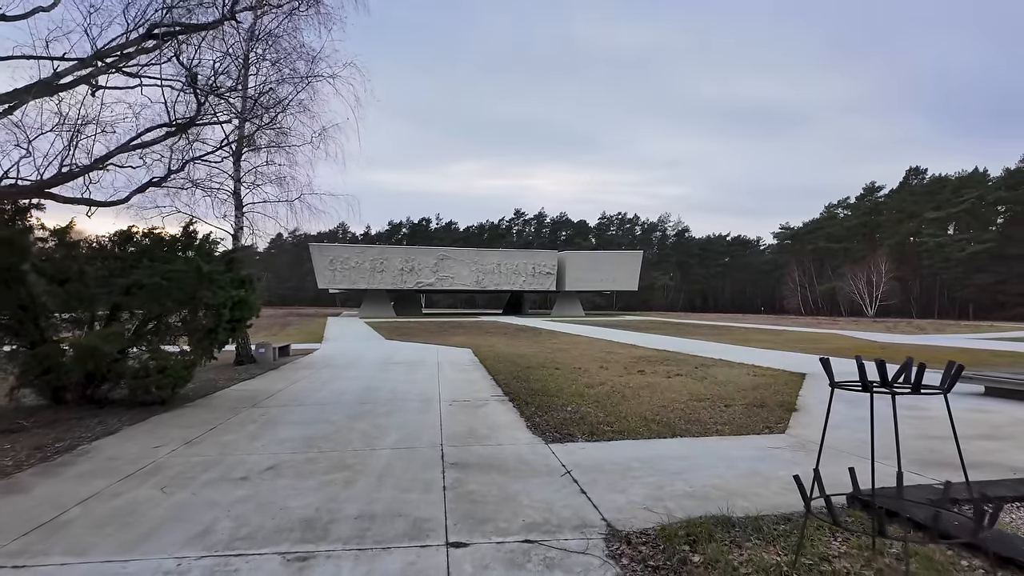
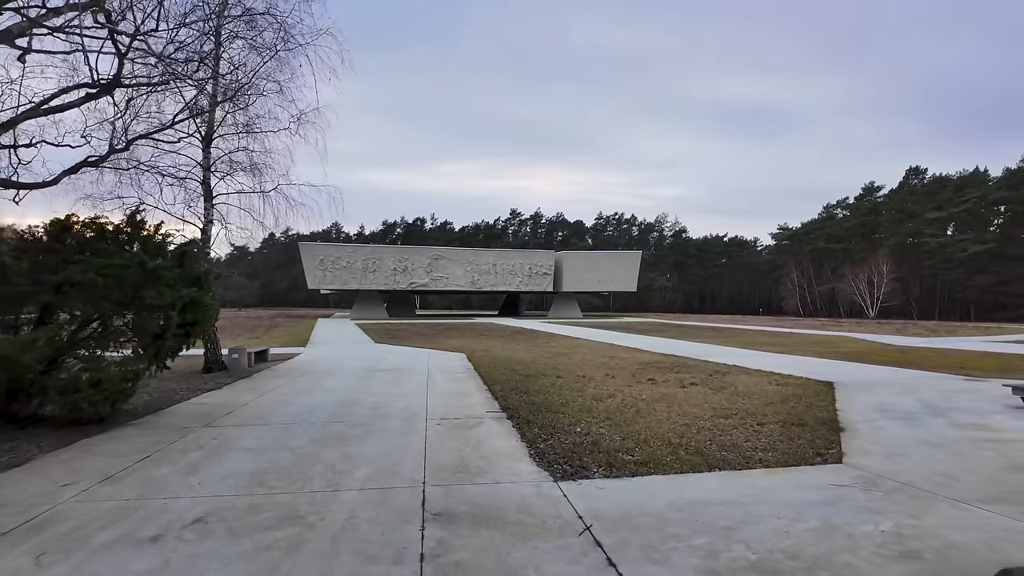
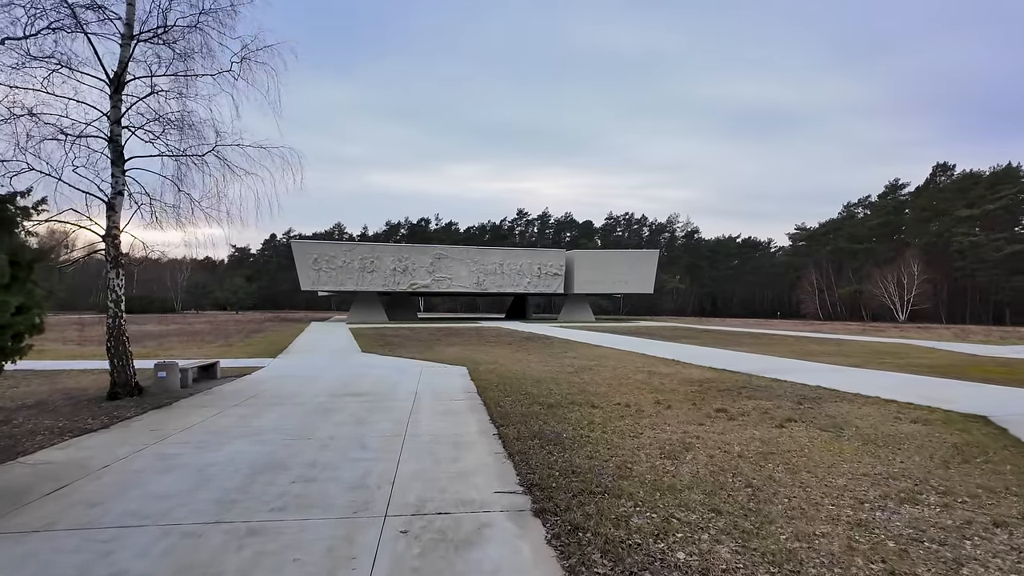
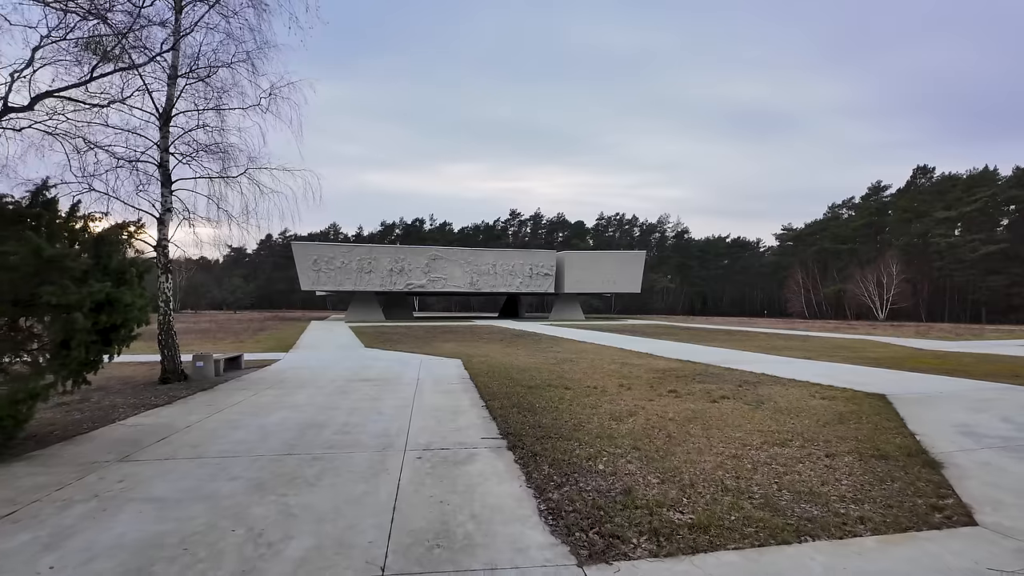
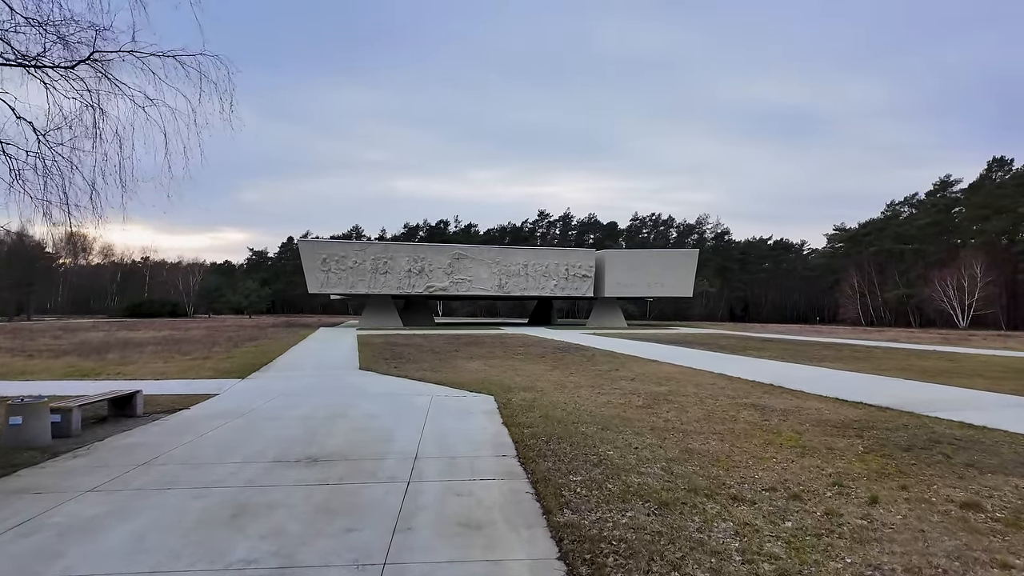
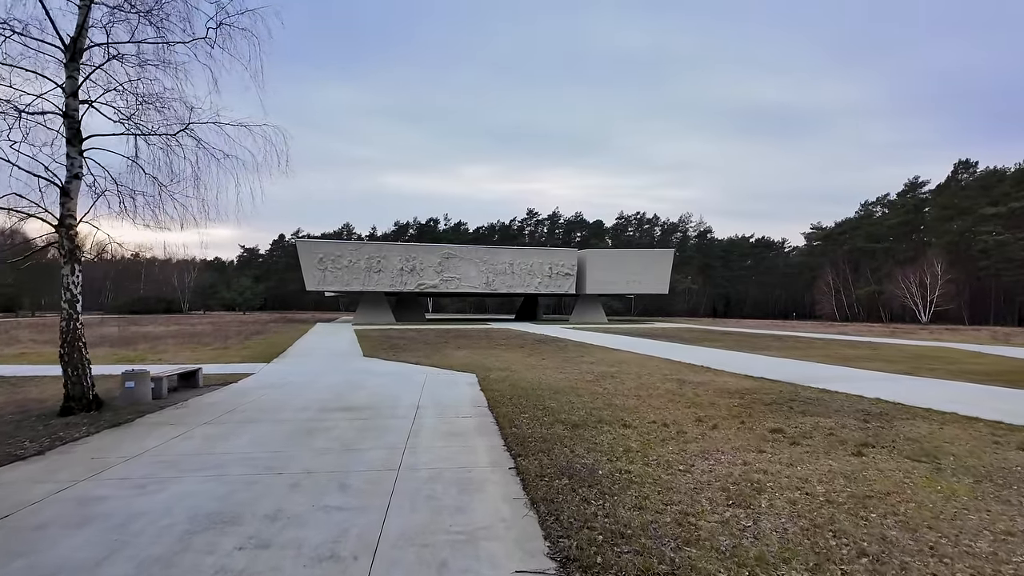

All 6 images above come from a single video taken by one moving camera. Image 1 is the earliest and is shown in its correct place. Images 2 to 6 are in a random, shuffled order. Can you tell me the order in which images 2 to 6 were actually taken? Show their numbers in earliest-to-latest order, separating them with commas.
2, 4, 3, 6, 5
